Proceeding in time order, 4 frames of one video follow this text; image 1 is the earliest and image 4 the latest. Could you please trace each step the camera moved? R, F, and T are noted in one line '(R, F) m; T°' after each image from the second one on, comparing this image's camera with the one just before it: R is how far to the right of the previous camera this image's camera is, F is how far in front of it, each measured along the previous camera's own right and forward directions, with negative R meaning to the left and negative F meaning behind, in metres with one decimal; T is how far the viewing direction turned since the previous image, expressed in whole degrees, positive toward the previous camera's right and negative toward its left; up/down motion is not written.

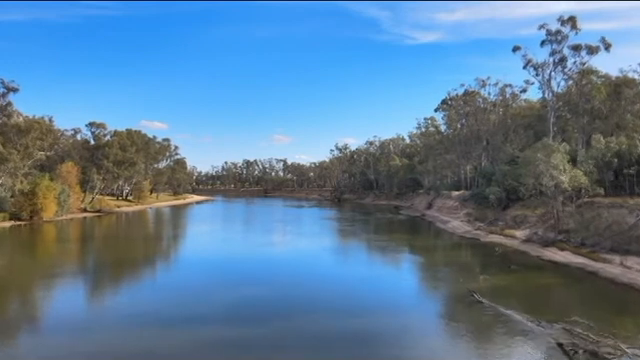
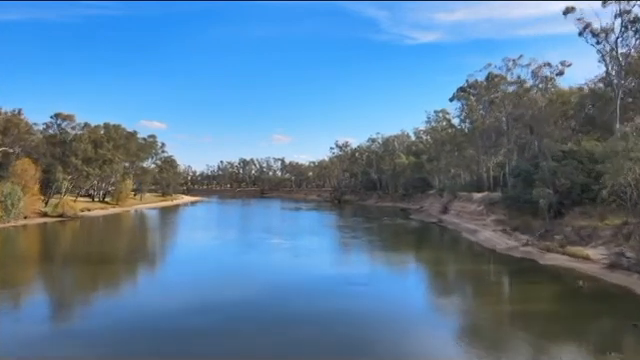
(+0.2, +9.3) m; 0°
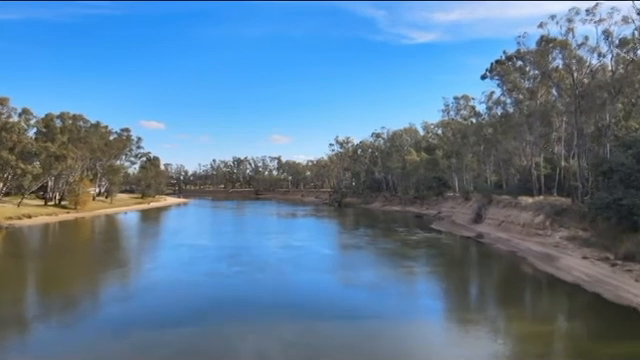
(+0.4, +13.6) m; 0°
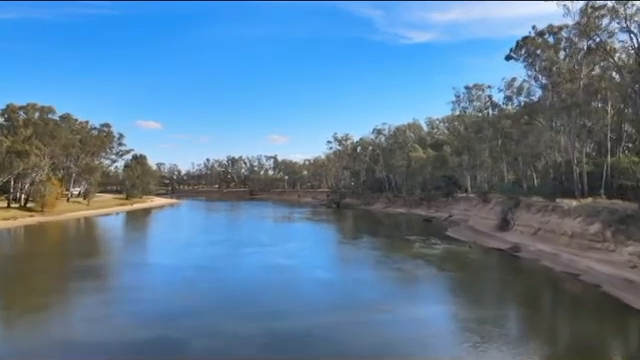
(+0.2, +7.5) m; 0°
